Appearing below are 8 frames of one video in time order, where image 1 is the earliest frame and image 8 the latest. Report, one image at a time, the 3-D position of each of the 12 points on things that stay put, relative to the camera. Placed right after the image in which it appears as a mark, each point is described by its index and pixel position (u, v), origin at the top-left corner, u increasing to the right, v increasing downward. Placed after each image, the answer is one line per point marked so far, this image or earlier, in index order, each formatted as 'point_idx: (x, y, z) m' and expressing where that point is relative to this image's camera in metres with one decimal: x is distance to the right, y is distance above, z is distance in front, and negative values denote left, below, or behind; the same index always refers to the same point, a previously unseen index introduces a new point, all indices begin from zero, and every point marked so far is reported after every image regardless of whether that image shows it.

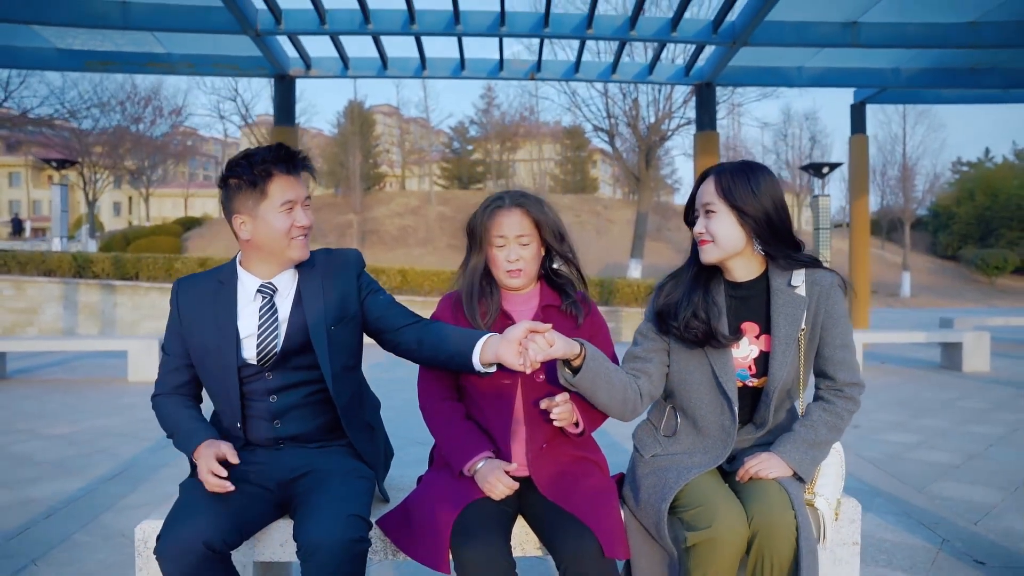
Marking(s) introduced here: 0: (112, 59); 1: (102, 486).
0: (-3.6, +2.0, +8.5) m
1: (-1.8, -0.9, +4.3) m
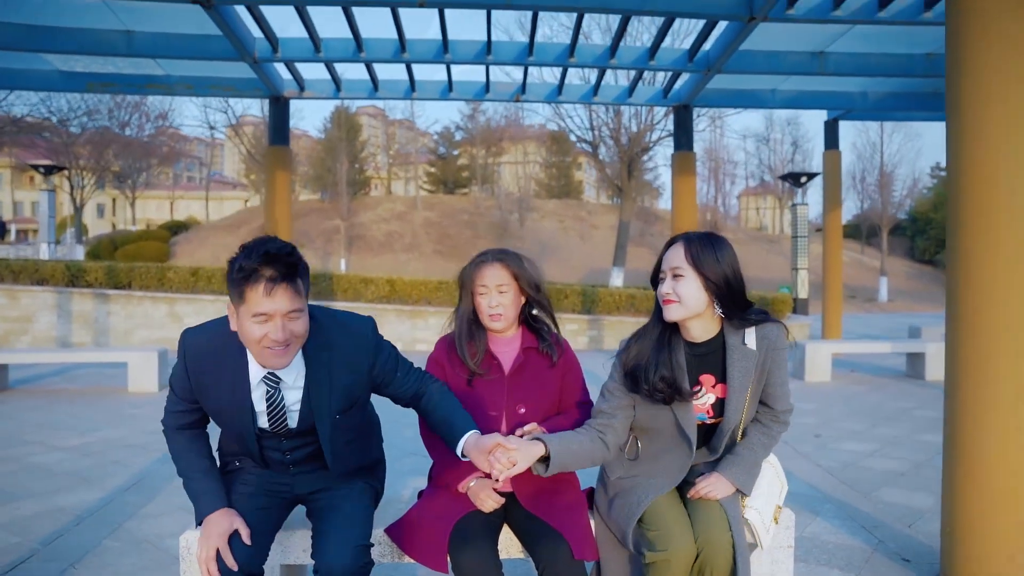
0: (-3.7, +1.9, +8.9) m
1: (-1.9, -1.0, +4.7) m
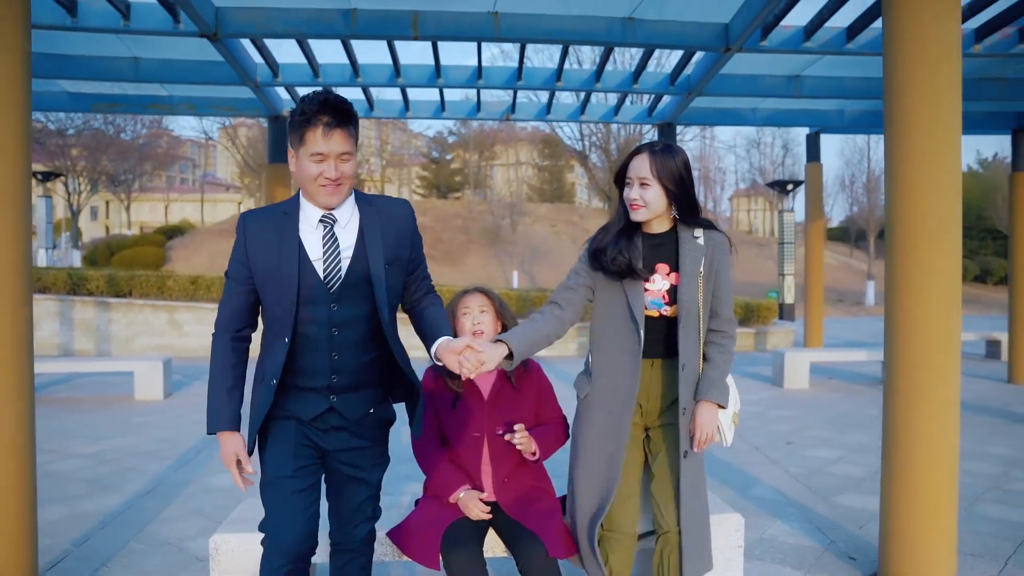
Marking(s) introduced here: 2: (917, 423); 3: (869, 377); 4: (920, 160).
0: (-3.8, +1.8, +9.3) m
1: (-2.0, -1.1, +5.1) m
2: (+1.5, -0.6, +3.6) m
3: (+4.2, -1.0, +11.3) m
4: (+1.5, +0.4, +3.6) m
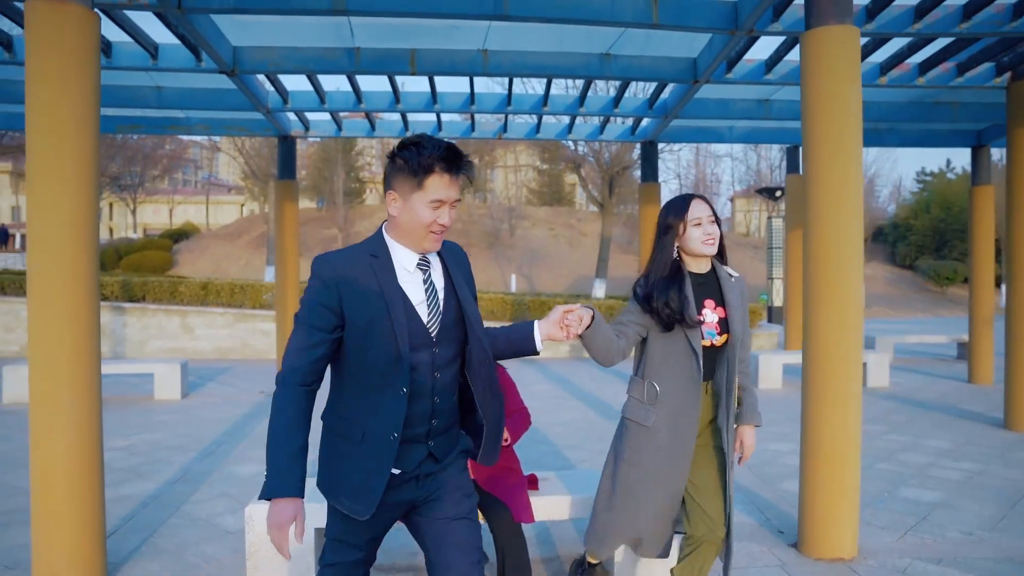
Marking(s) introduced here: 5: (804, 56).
0: (-3.9, +1.7, +10.0) m
1: (-2.1, -1.2, +5.8) m
2: (+1.4, -0.7, +4.4) m
3: (+4.1, -1.1, +12.1) m
4: (+1.4, +0.3, +4.3) m
5: (+1.4, +1.0, +4.4) m
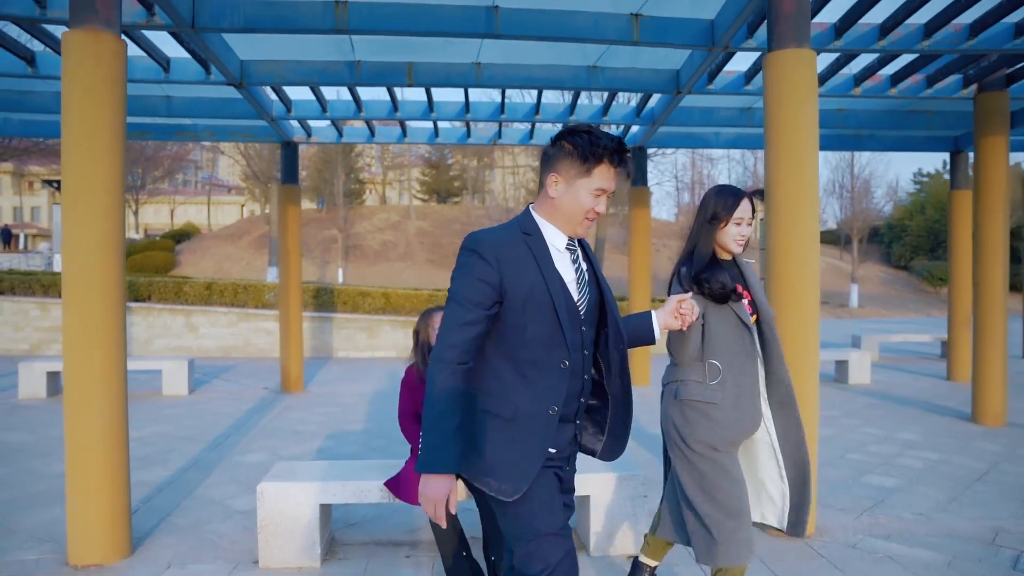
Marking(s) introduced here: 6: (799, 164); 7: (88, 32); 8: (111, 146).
0: (-4.0, +1.7, +10.4) m
1: (-2.1, -1.2, +6.2) m
2: (+1.4, -0.7, +4.8) m
3: (+4.1, -1.1, +12.5) m
4: (+1.4, +0.3, +4.8) m
5: (+1.3, +1.0, +4.8) m
6: (+1.4, +0.6, +4.7) m
7: (-1.8, +1.1, +4.2) m
8: (-1.8, +0.6, +4.3) m
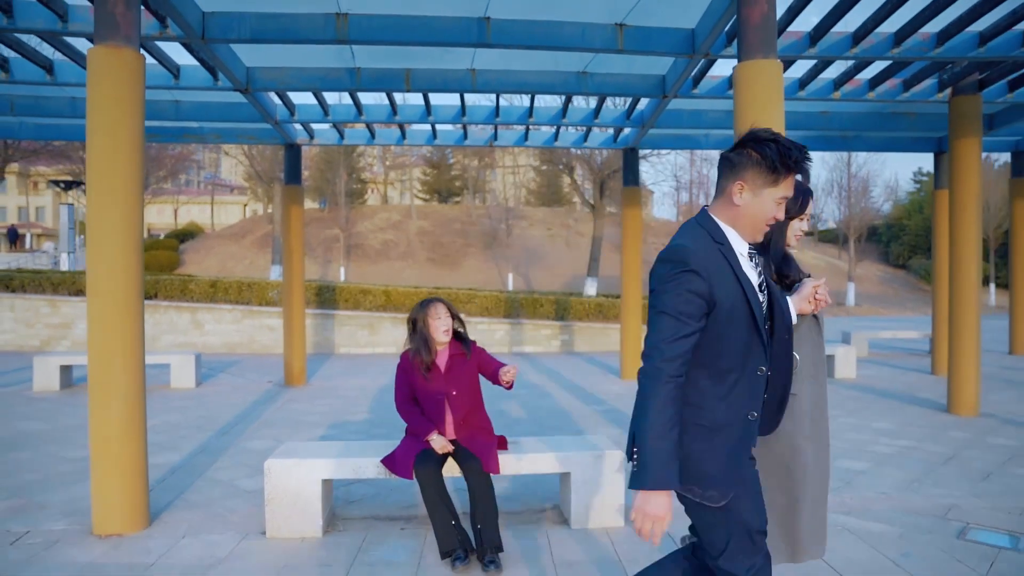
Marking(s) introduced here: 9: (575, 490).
0: (-4.0, +1.7, +10.8) m
1: (-2.2, -1.2, +6.6) m
2: (+1.3, -0.7, +5.2) m
3: (+4.0, -1.1, +12.8) m
4: (+1.3, +0.4, +5.1) m
5: (+1.2, +1.1, +5.2) m
6: (+1.4, +0.6, +5.1) m
7: (-1.9, +1.1, +4.6) m
8: (-1.8, +0.7, +4.6) m
9: (+0.3, -1.0, +4.8) m
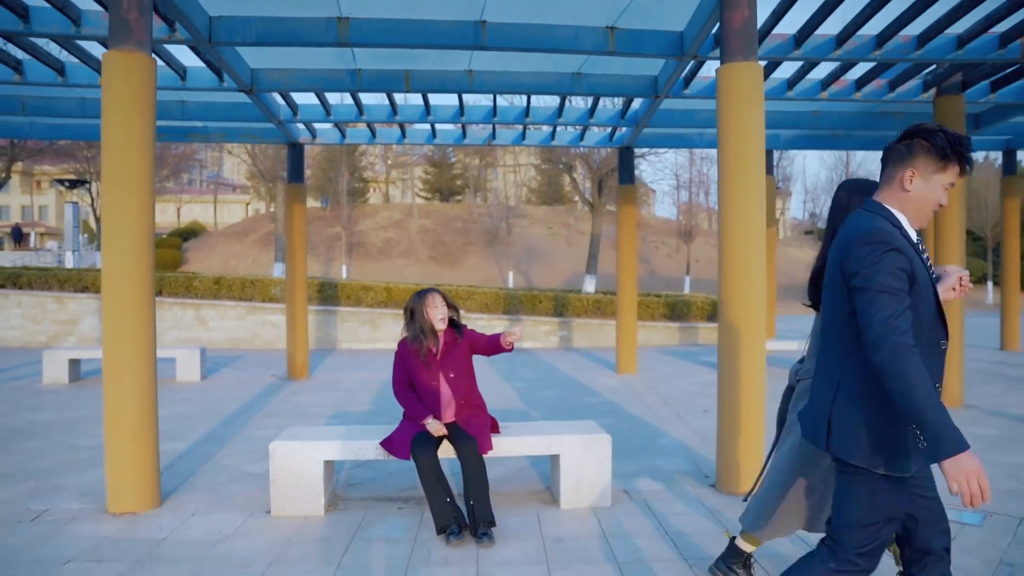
0: (-4.0, +1.8, +11.1) m
1: (-2.2, -1.1, +6.9) m
2: (+1.3, -0.6, +5.4) m
3: (+4.0, -1.0, +13.1) m
4: (+1.3, +0.4, +5.4) m
5: (+1.2, +1.1, +5.5) m
6: (+1.3, +0.7, +5.4) m
7: (-2.0, +1.2, +4.8) m
8: (-1.9, +0.7, +4.9) m
9: (+0.3, -1.0, +5.0) m
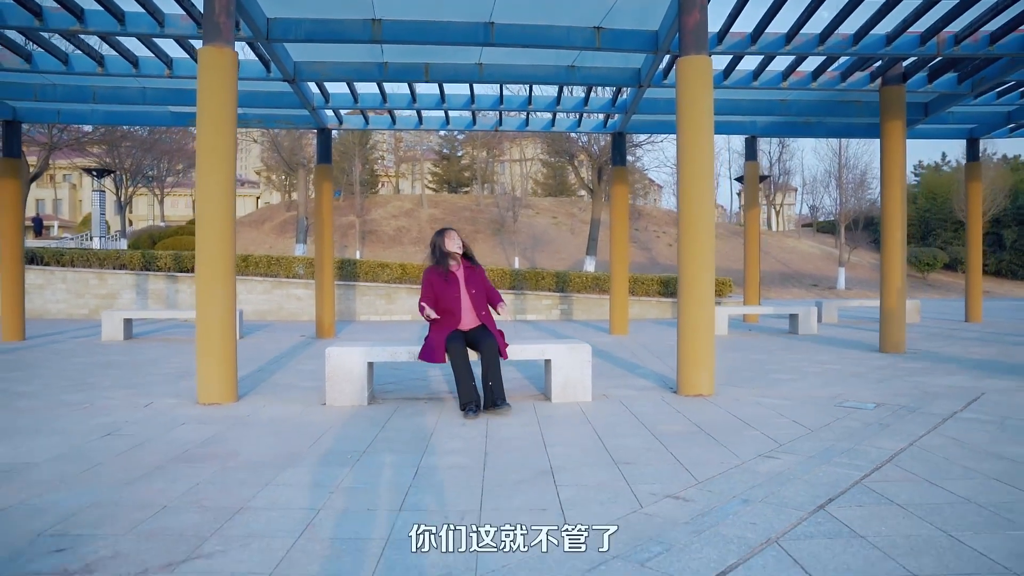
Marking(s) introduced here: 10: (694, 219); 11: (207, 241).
0: (-4.0, +2.2, +12.5) m
1: (-2.2, -0.7, +8.3) m
2: (+1.3, -0.2, +6.9) m
3: (+4.1, -0.6, +14.5) m
4: (+1.3, +0.8, +6.8) m
5: (+1.2, +1.5, +6.9) m
6: (+1.3, +1.1, +6.8) m
7: (-1.9, +1.6, +6.3) m
8: (-1.9, +1.1, +6.3) m
9: (+0.3, -0.6, +6.4) m
10: (+1.3, +0.5, +6.8) m
11: (-2.0, +0.4, +6.3) m
